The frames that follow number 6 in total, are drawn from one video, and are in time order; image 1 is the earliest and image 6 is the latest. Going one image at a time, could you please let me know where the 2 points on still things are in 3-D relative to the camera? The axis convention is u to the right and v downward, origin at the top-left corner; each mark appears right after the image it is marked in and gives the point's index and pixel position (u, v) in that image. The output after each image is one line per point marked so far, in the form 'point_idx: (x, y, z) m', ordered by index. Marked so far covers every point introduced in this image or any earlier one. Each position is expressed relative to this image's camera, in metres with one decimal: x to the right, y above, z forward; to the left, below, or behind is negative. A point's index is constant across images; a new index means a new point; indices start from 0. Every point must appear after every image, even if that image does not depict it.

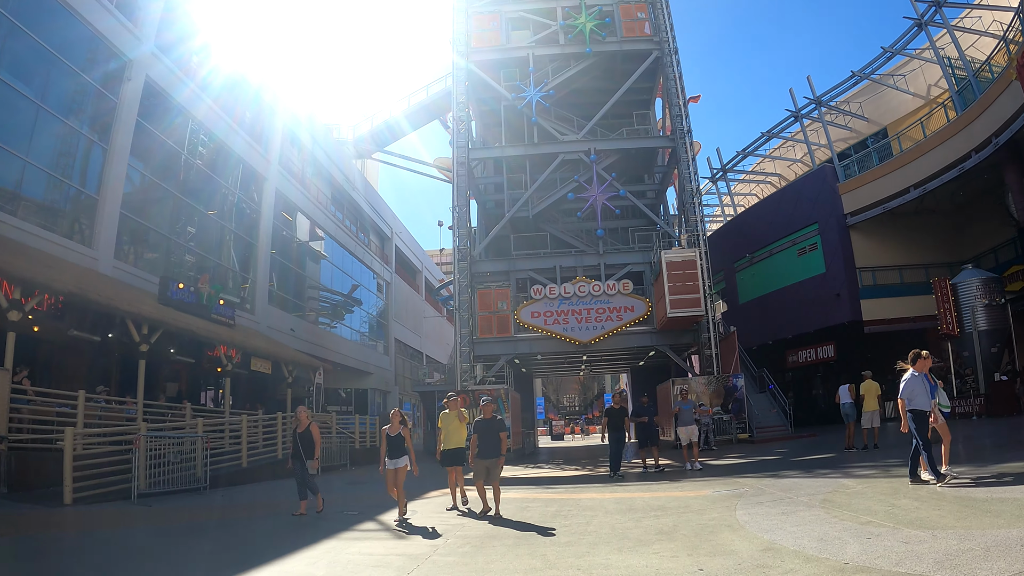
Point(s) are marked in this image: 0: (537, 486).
0: (+0.5, -3.9, +12.7) m
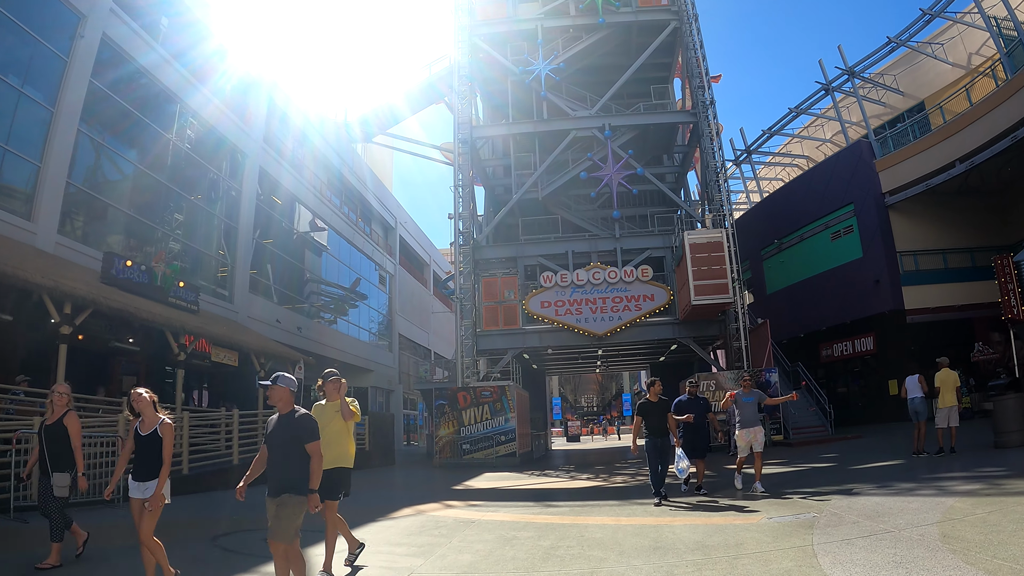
0: (+0.4, -3.4, +10.2) m
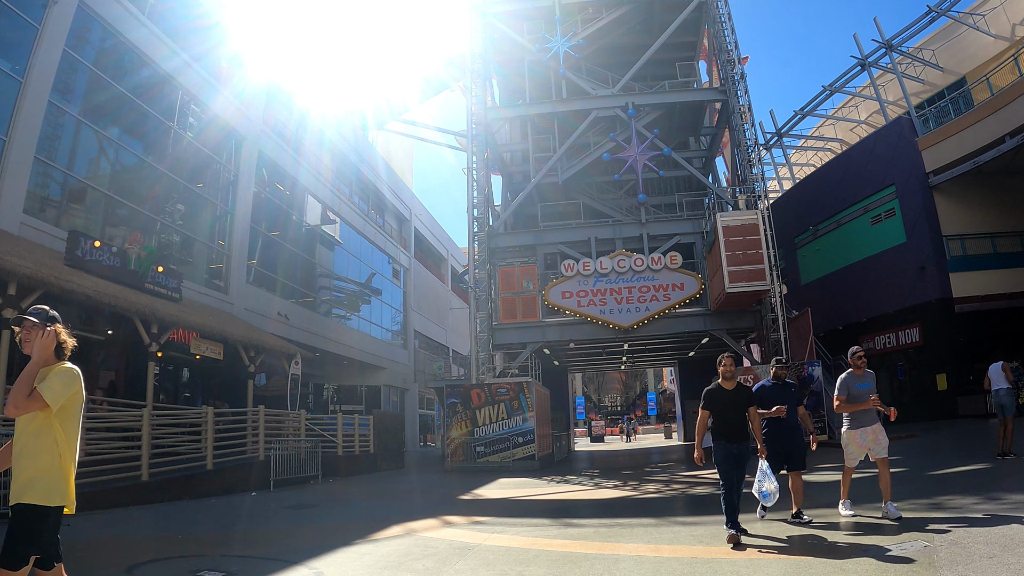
0: (+0.6, -3.0, +8.5) m
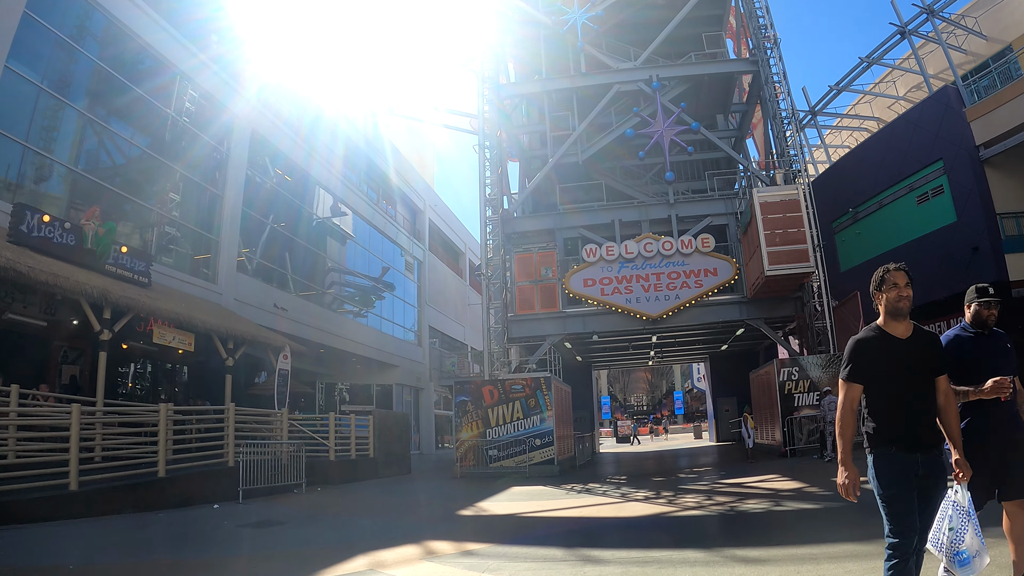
0: (+0.6, -2.6, +6.5) m
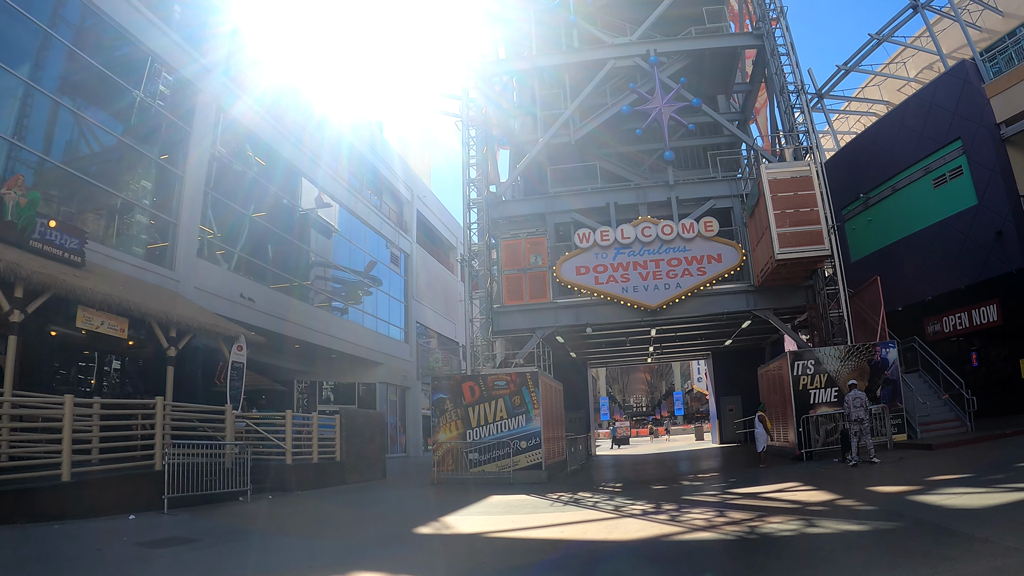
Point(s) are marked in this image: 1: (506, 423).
0: (+0.2, -2.2, +4.8) m
1: (-0.2, -3.3, +15.9) m
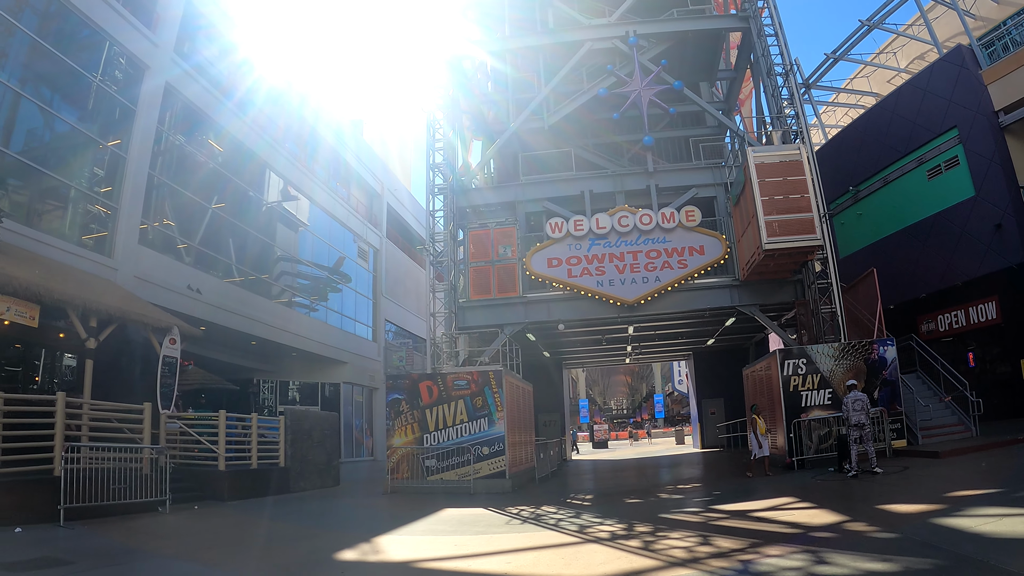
0: (-0.4, -1.9, +3.3) m
1: (-1.0, -3.0, +14.4) m
